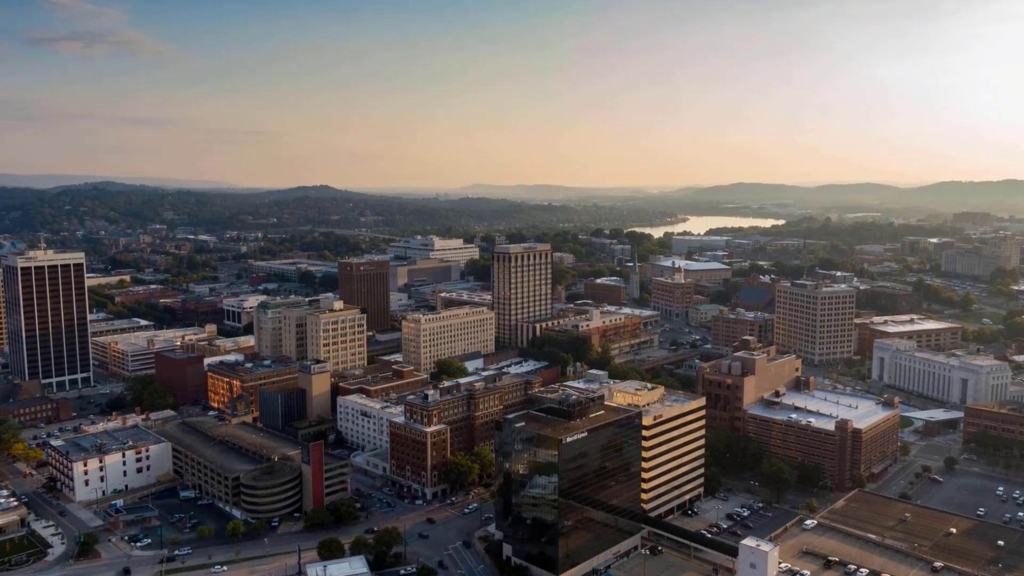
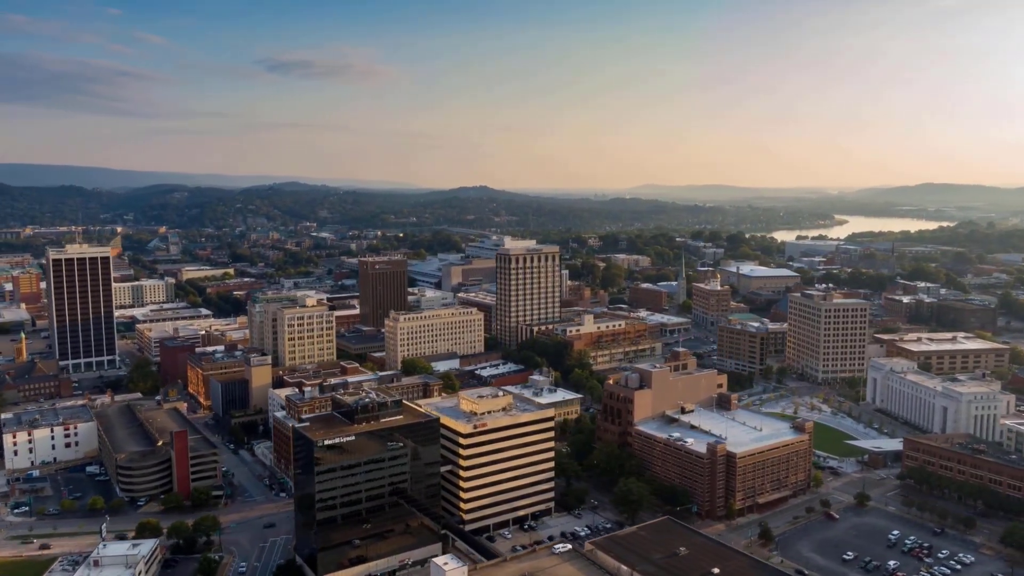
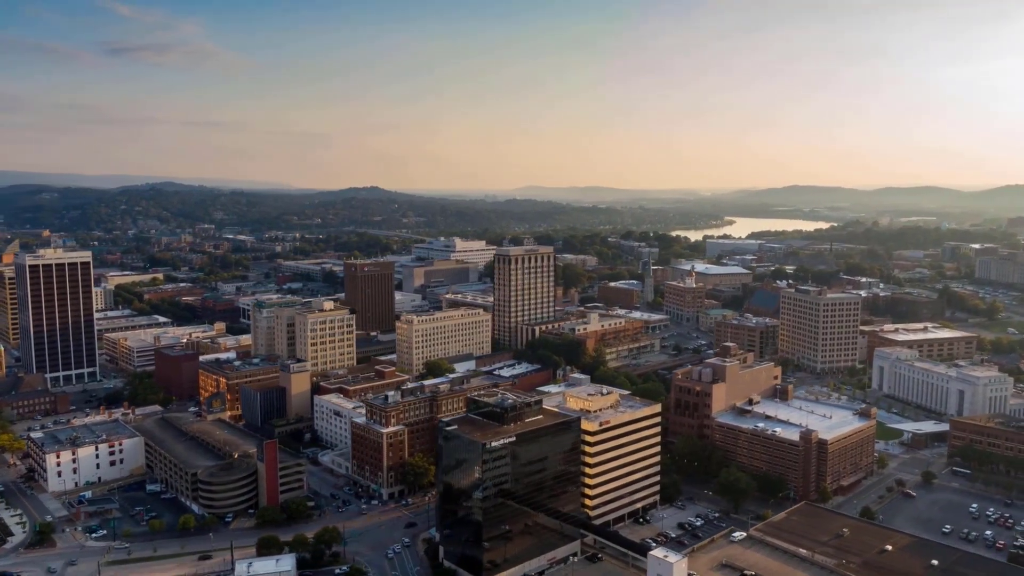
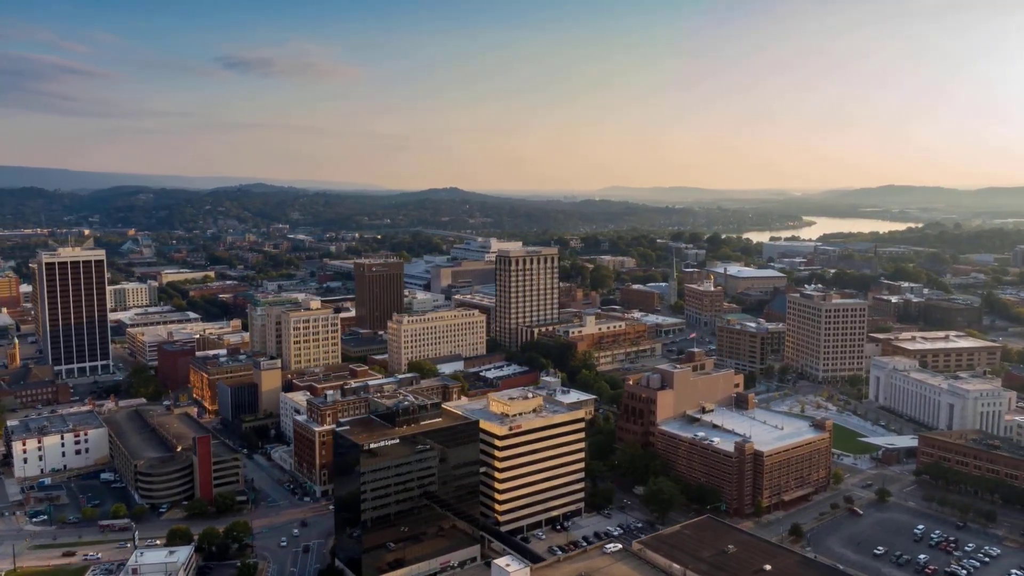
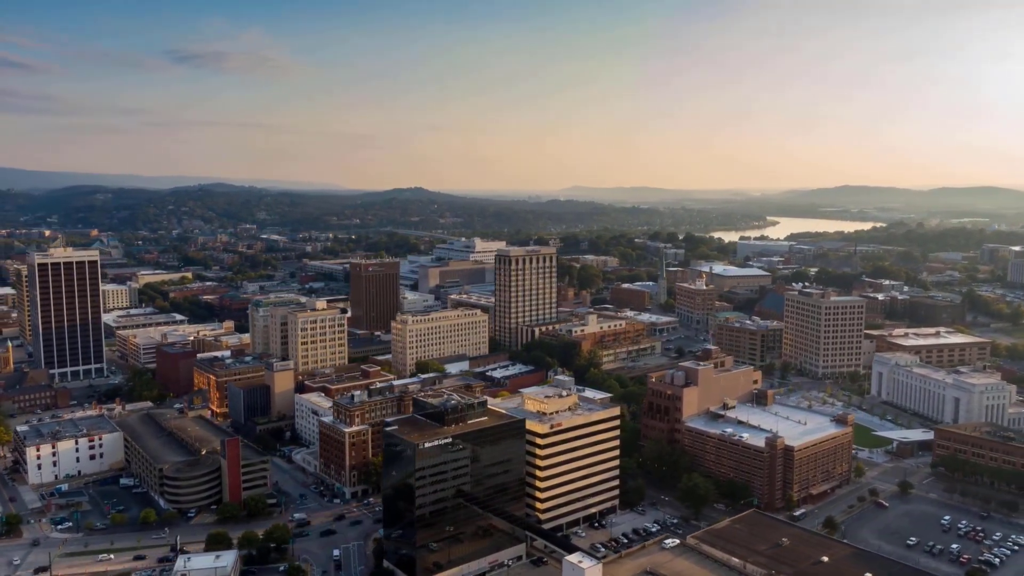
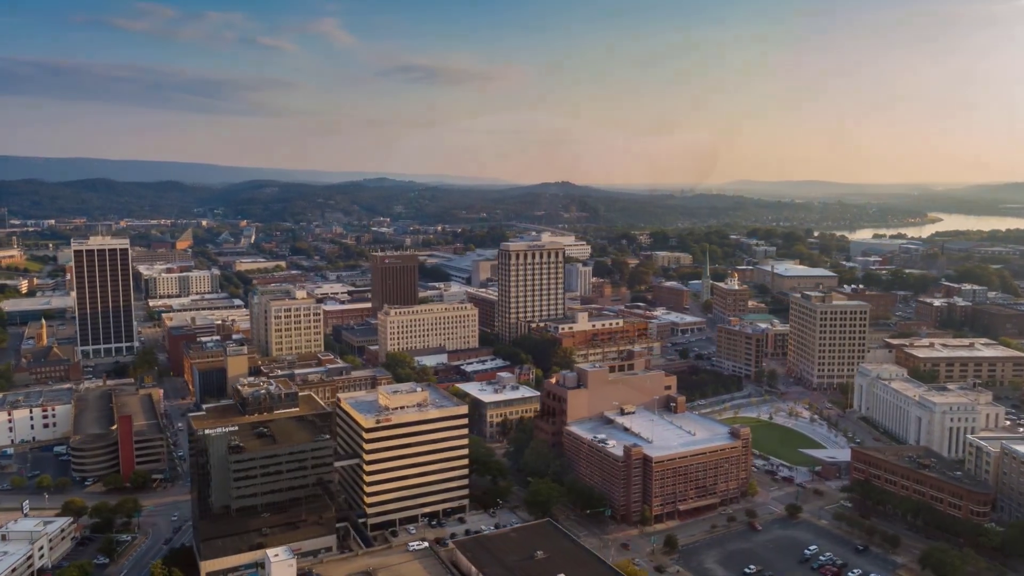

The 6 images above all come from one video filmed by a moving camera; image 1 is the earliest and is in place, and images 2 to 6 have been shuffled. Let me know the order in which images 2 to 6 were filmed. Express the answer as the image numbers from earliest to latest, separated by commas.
3, 5, 4, 2, 6
